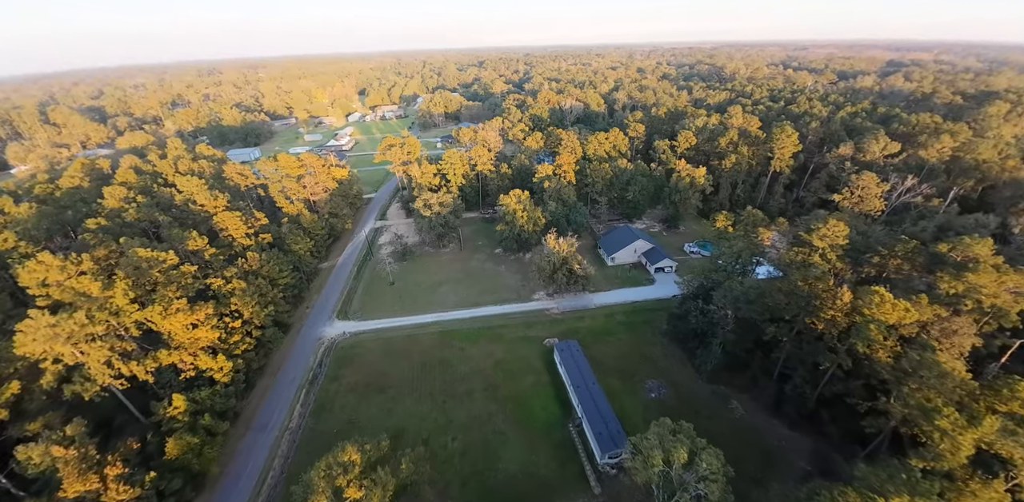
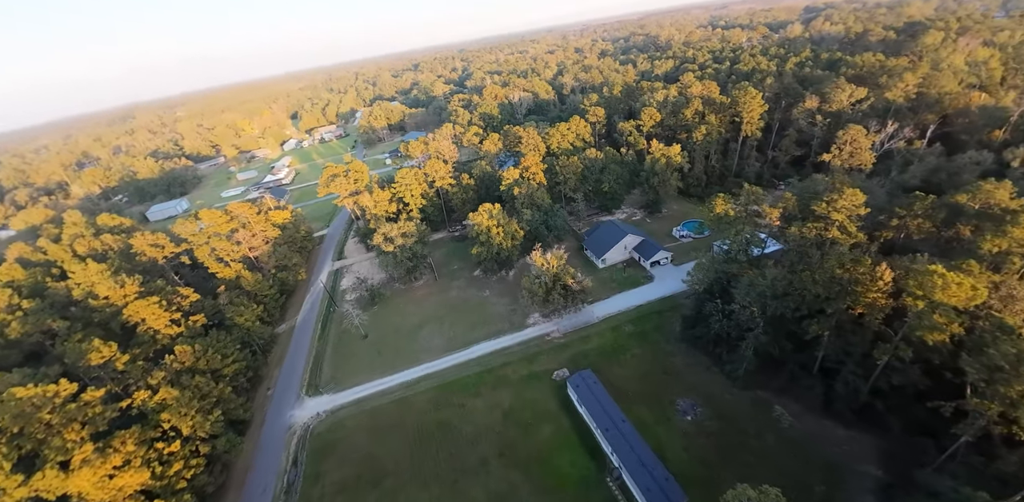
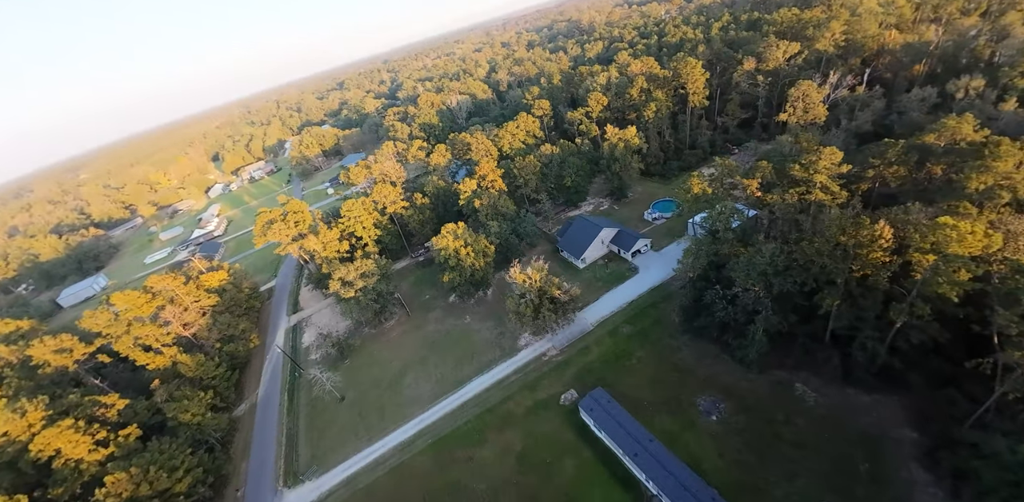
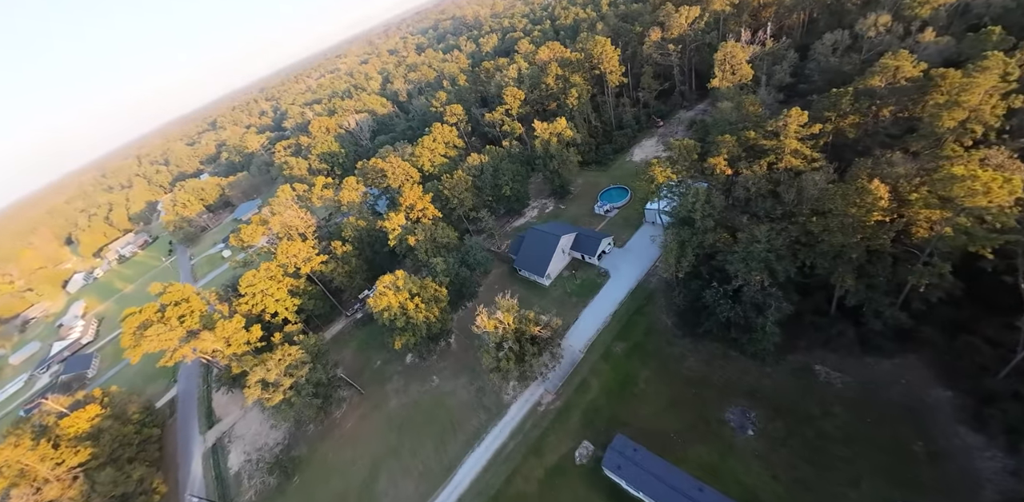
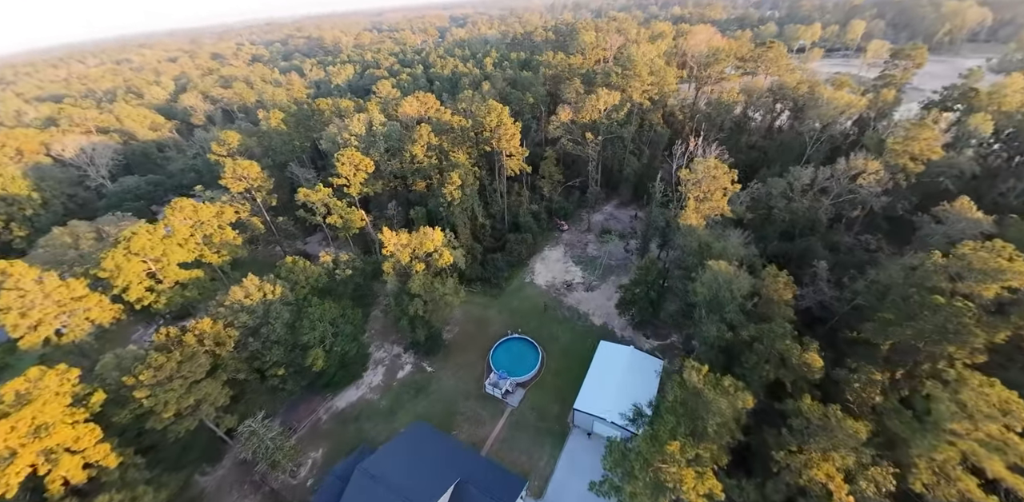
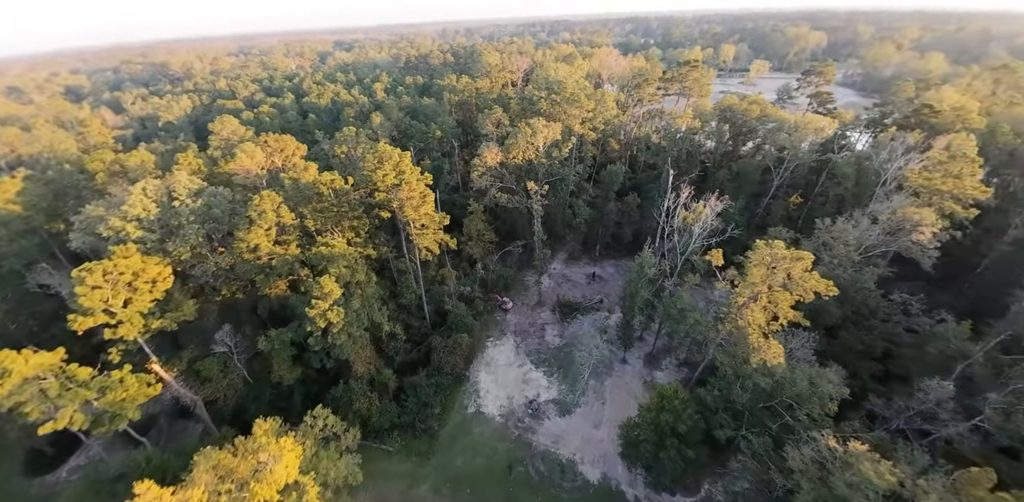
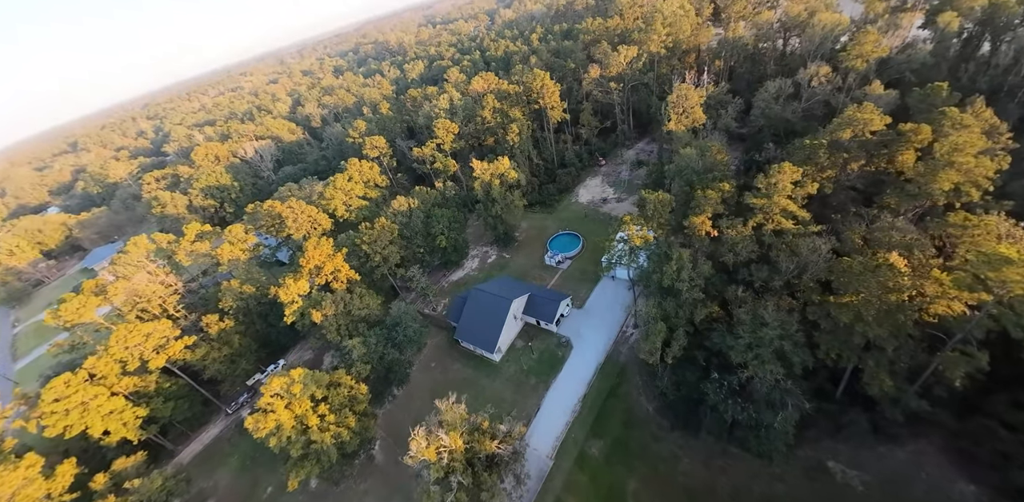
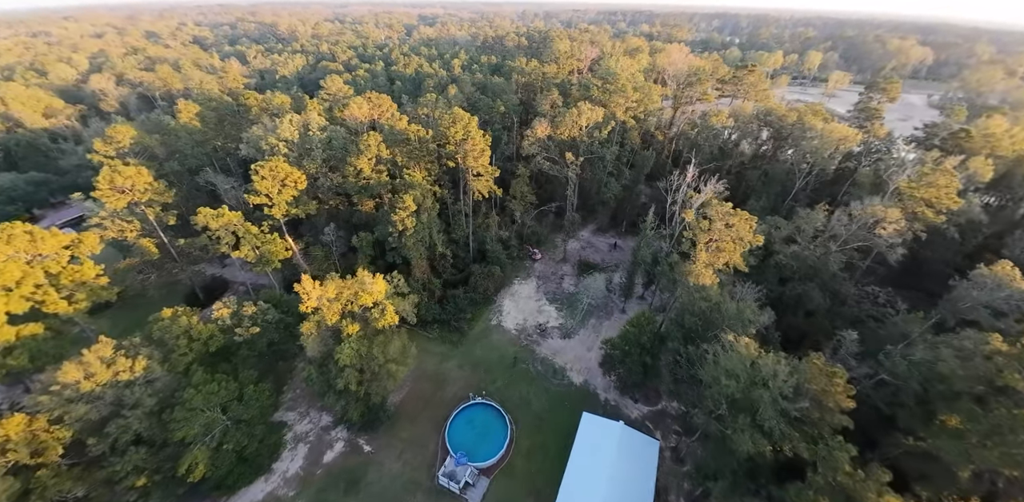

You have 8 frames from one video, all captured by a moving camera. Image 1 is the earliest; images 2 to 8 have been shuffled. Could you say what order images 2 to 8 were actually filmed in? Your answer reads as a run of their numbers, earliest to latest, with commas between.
2, 3, 4, 7, 5, 8, 6
